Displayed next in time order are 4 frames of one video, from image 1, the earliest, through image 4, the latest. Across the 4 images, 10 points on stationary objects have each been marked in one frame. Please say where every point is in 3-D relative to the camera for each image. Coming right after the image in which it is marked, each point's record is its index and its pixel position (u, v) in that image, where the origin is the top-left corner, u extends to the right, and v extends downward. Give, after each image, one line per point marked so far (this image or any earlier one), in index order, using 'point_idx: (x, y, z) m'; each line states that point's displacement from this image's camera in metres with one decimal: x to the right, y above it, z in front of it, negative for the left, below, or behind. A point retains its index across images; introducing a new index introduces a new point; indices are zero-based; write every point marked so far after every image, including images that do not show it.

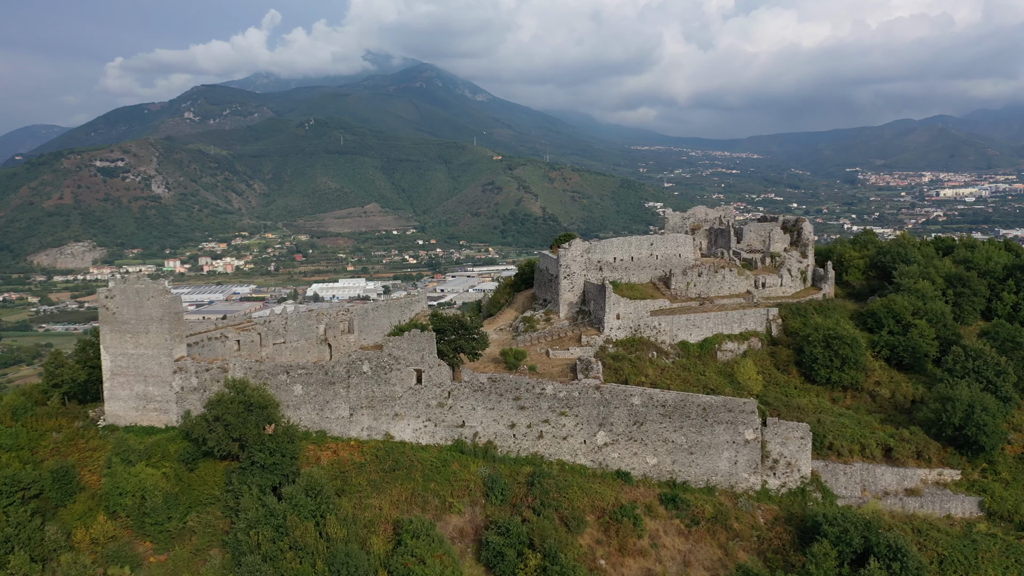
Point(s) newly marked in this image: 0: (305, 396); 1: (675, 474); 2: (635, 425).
0: (-5.1, -2.6, +19.1) m
1: (+3.9, -4.4, +18.4) m
2: (+2.9, -3.2, +18.3) m
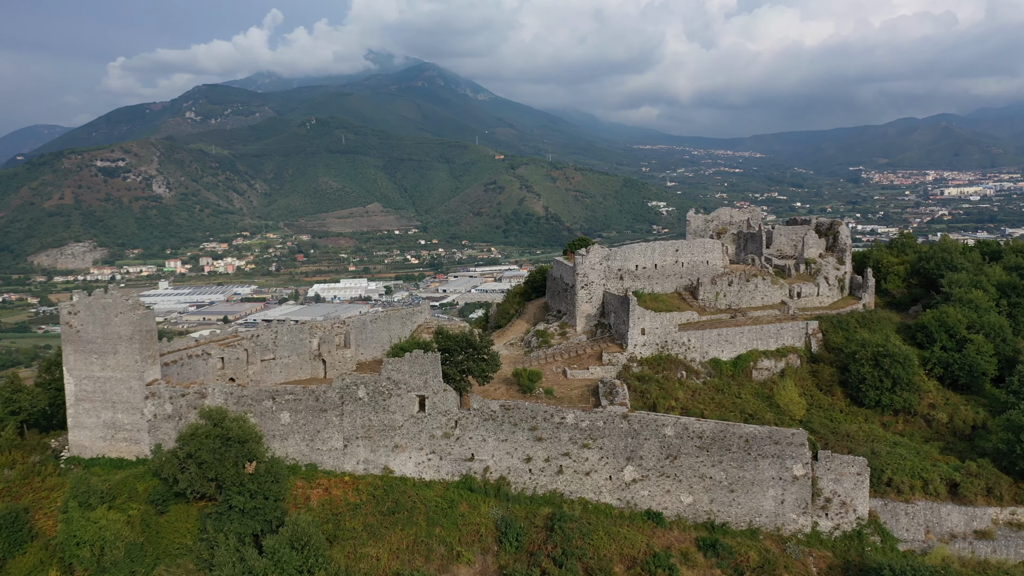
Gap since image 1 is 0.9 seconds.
0: (-4.7, -3.0, +16.9) m
1: (+4.2, -4.7, +16.1) m
2: (+3.2, -3.5, +16.1) m
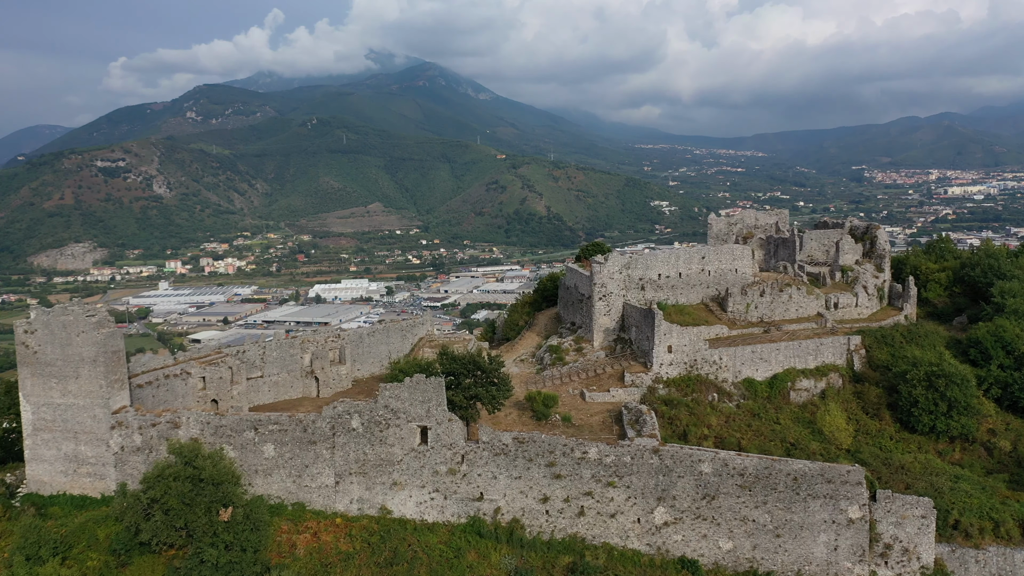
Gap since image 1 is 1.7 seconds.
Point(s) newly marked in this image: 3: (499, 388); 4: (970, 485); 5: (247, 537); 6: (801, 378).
0: (-4.5, -3.3, +14.9) m
1: (+4.4, -5.0, +14.1) m
2: (+3.5, -3.8, +14.1) m
3: (-0.3, -2.0, +15.8) m
4: (+9.3, -4.0, +15.8) m
5: (-4.4, -4.1, +13.0) m
6: (+6.9, -2.2, +18.7) m
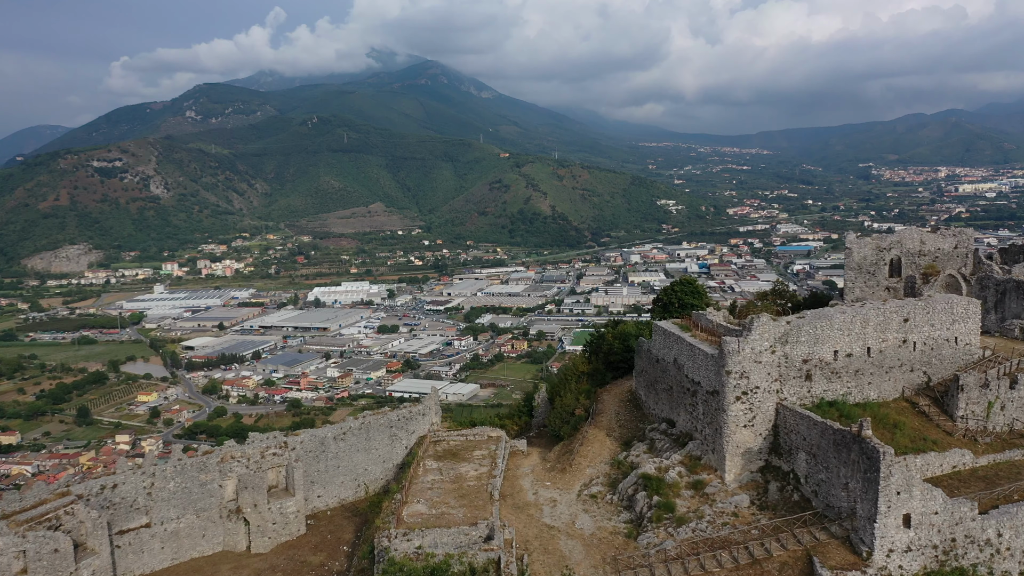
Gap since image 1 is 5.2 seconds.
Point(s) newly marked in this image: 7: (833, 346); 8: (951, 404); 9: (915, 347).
0: (-3.5, -4.6, +6.2) m
1: (+5.5, -6.3, +5.4) m
2: (+4.5, -5.2, +5.4) m
3: (+0.7, -3.4, +7.1) m
4: (+10.3, -5.3, +7.1) m
5: (-3.4, -5.5, +4.3) m
6: (+7.9, -3.5, +9.9) m
7: (+4.9, -0.8, +12.0) m
8: (+6.7, -1.7, +12.0) m
9: (+6.4, -0.9, +12.6) m
